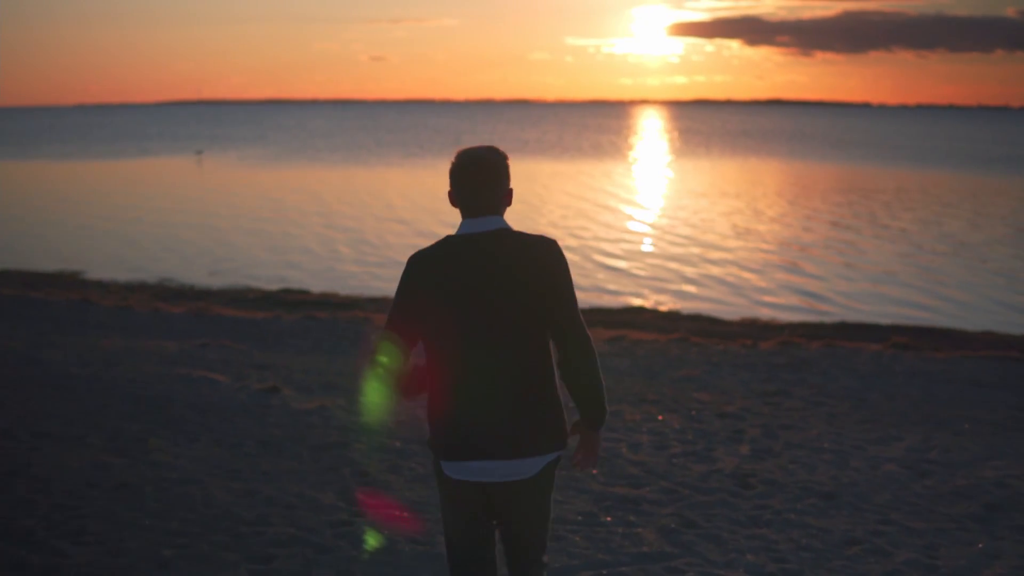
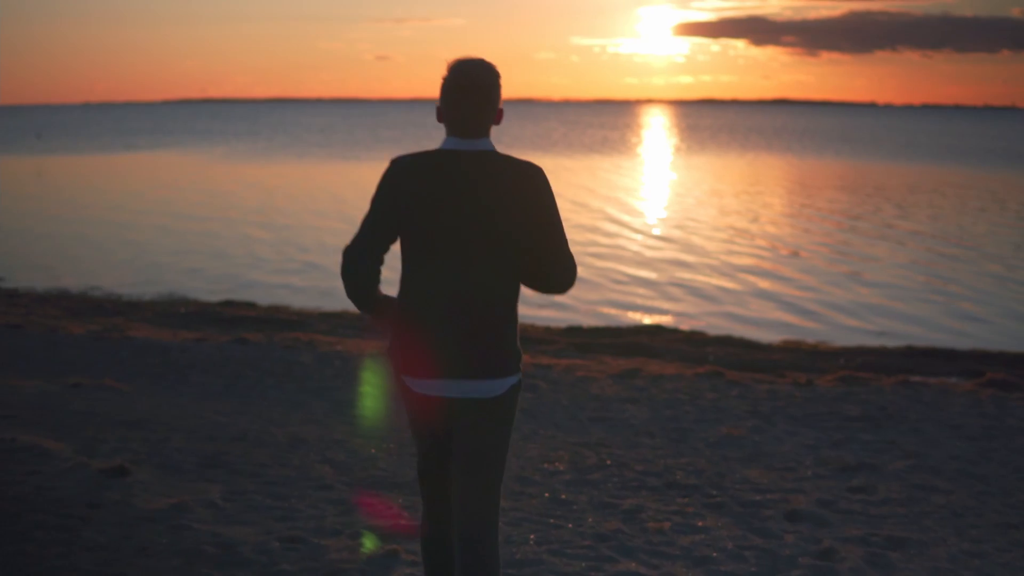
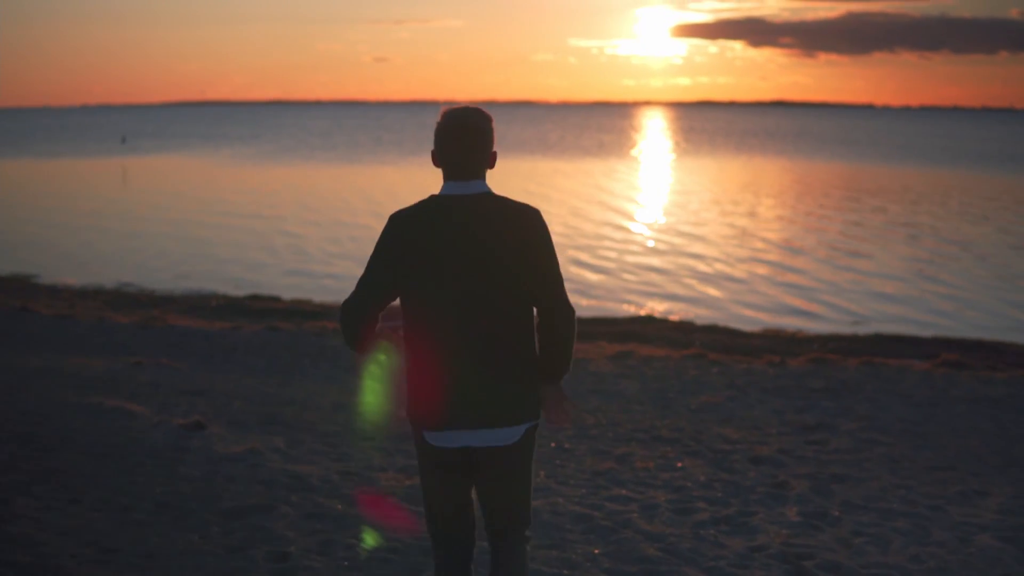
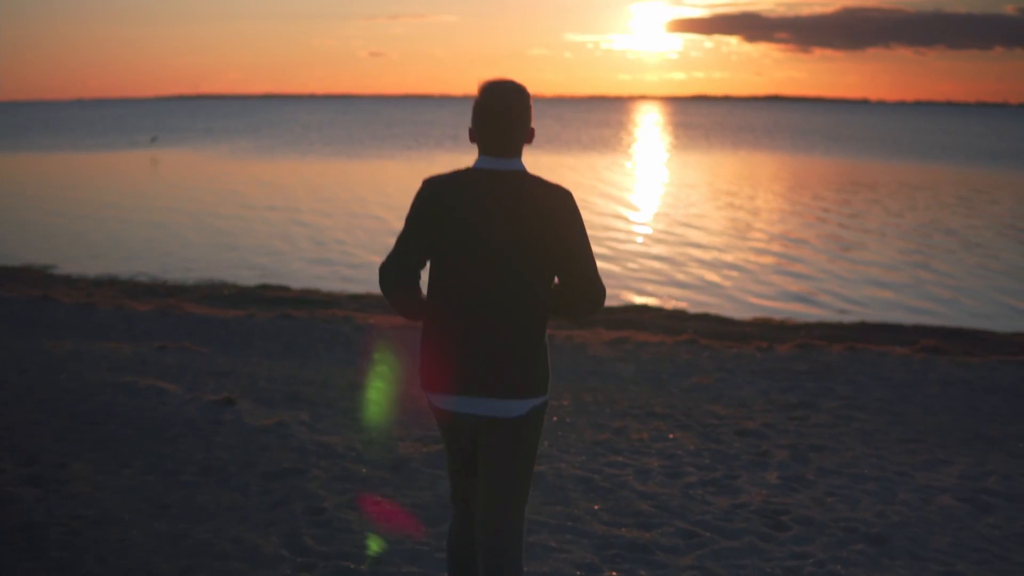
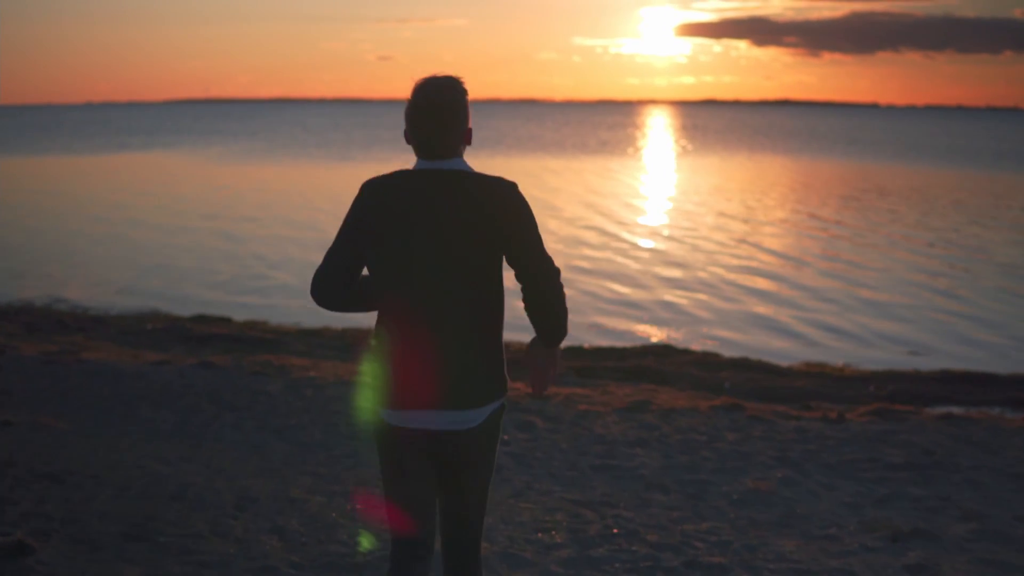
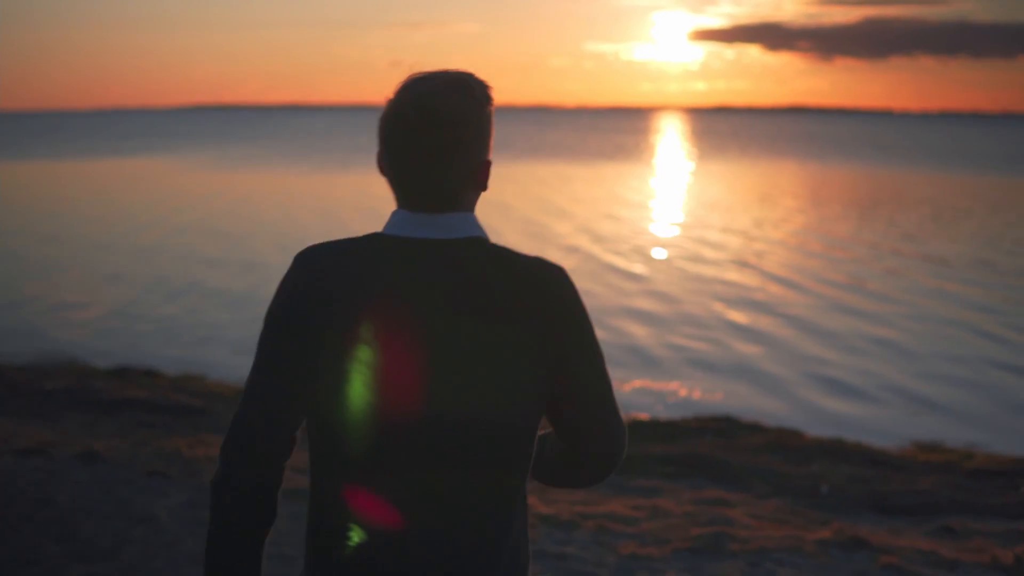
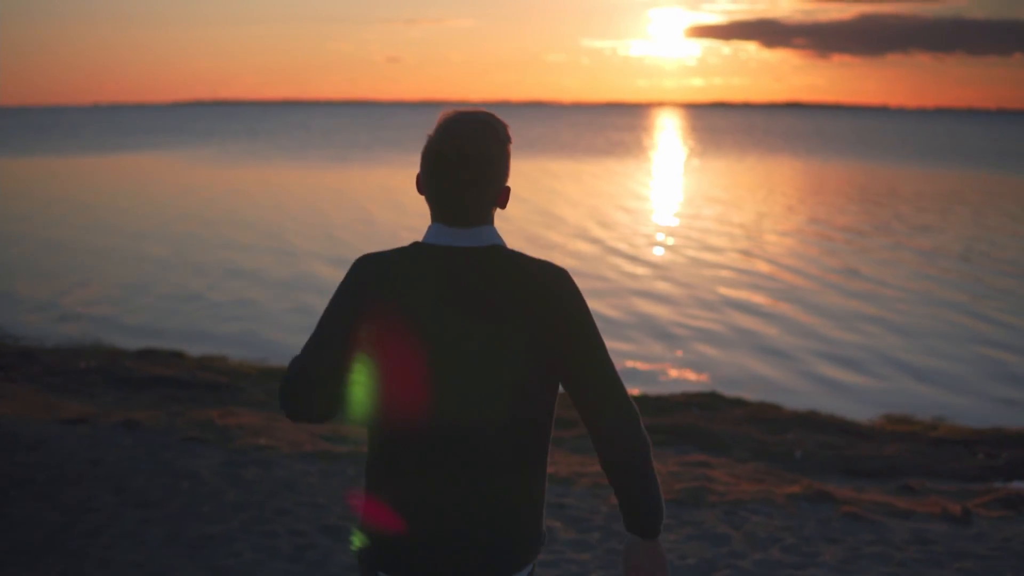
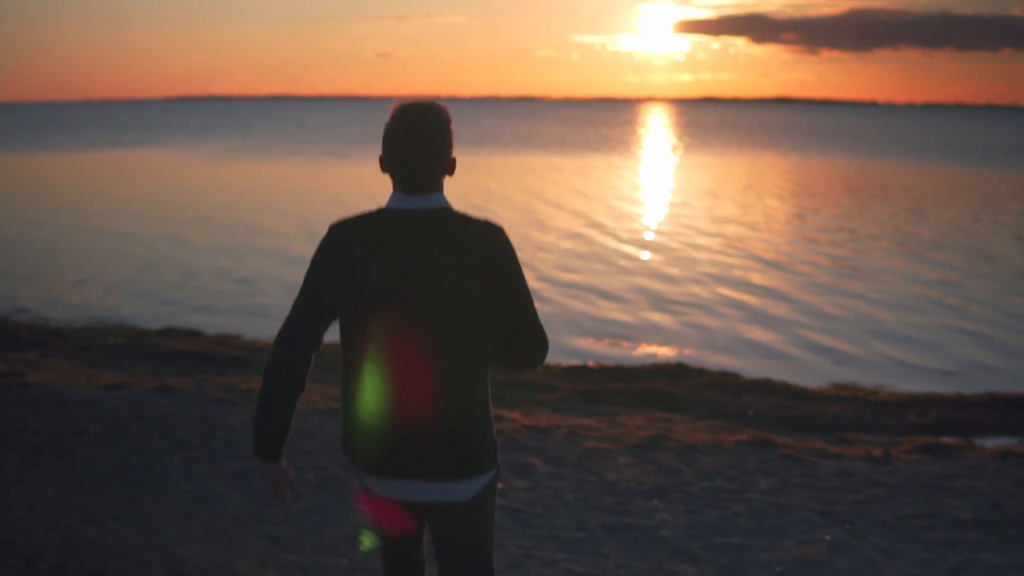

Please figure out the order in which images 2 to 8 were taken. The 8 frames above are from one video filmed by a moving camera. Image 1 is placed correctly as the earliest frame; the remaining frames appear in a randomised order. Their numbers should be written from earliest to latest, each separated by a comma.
4, 3, 2, 5, 8, 7, 6
